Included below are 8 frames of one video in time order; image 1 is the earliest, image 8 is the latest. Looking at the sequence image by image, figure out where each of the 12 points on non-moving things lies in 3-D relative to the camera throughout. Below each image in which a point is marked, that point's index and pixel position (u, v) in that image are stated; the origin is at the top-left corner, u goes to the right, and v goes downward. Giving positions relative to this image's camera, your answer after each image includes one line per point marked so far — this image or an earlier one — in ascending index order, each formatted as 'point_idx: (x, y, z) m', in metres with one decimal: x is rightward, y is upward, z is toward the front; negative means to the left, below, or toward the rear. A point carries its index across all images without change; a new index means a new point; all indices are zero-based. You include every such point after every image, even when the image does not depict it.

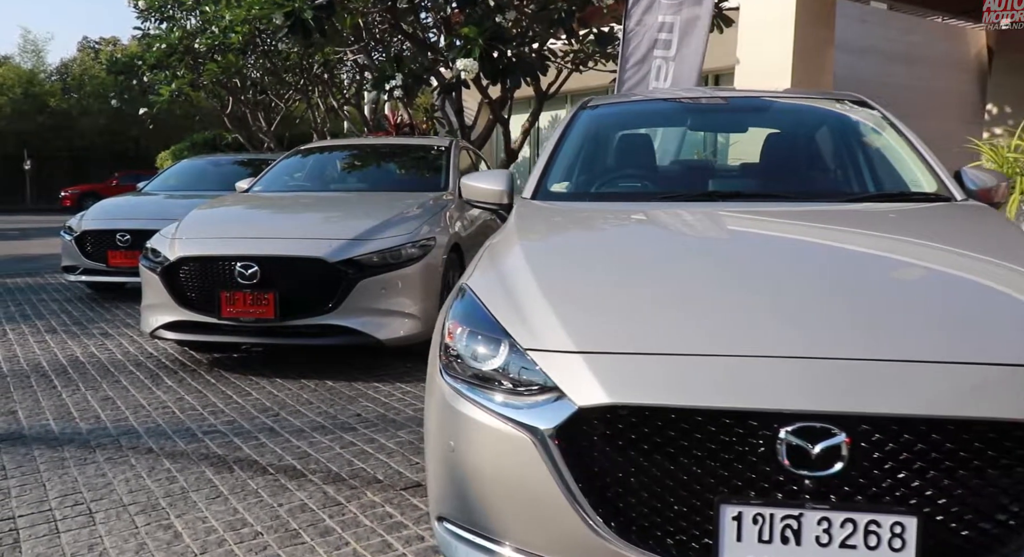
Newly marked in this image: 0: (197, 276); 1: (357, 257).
0: (-1.8, 0.0, +4.9) m
1: (-0.9, +0.1, +4.8) m
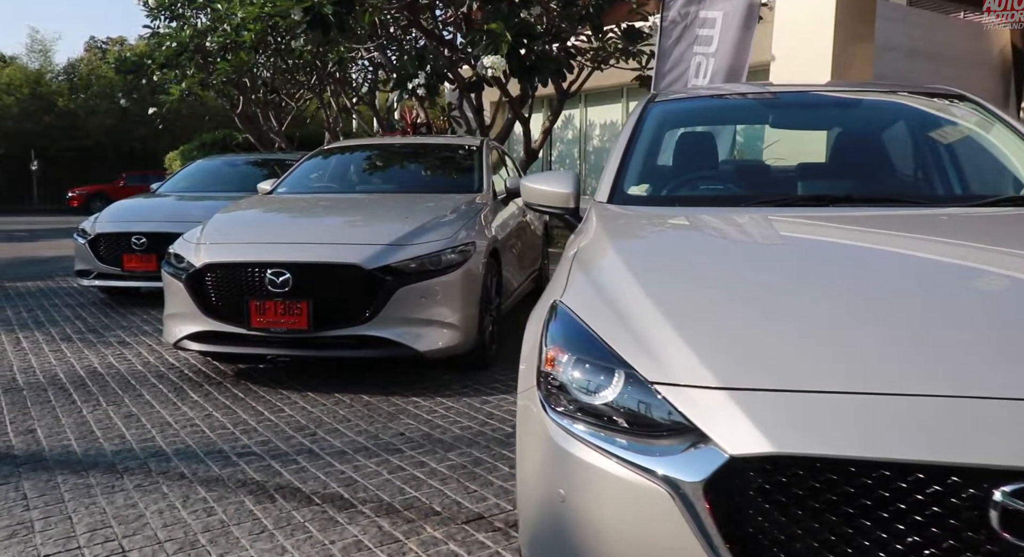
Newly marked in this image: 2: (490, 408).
0: (-1.6, 0.0, +4.6) m
1: (-0.6, +0.1, +4.5) m
2: (-0.1, -0.7, +4.4) m
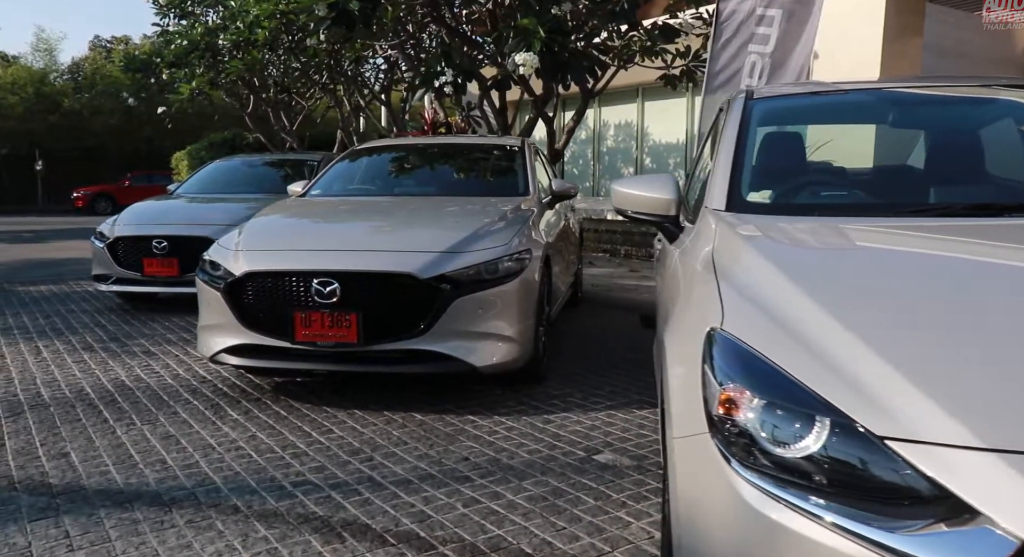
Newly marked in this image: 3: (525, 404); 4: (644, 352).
0: (-1.3, -0.1, +4.3) m
1: (-0.3, 0.0, +4.2) m
2: (+0.2, -0.7, +4.1) m
3: (+0.1, -0.7, +4.5) m
4: (+0.9, -0.5, +5.9) m
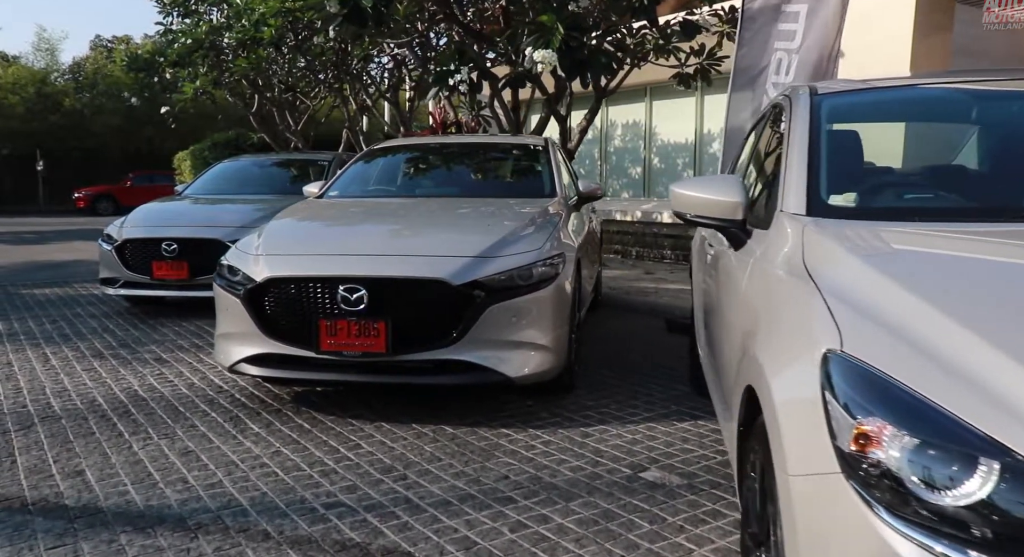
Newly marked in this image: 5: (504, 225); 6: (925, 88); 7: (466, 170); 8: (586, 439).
0: (-1.1, -0.1, +4.1) m
1: (-0.1, 0.0, +4.0) m
2: (+0.4, -0.8, +3.9) m
3: (+0.2, -0.7, +4.3) m
4: (+1.1, -0.5, +5.7) m
5: (-0.1, +0.3, +4.6) m
6: (+1.5, +0.7, +2.9) m
7: (-0.4, +0.9, +6.9) m
8: (+0.3, -0.8, +3.9) m
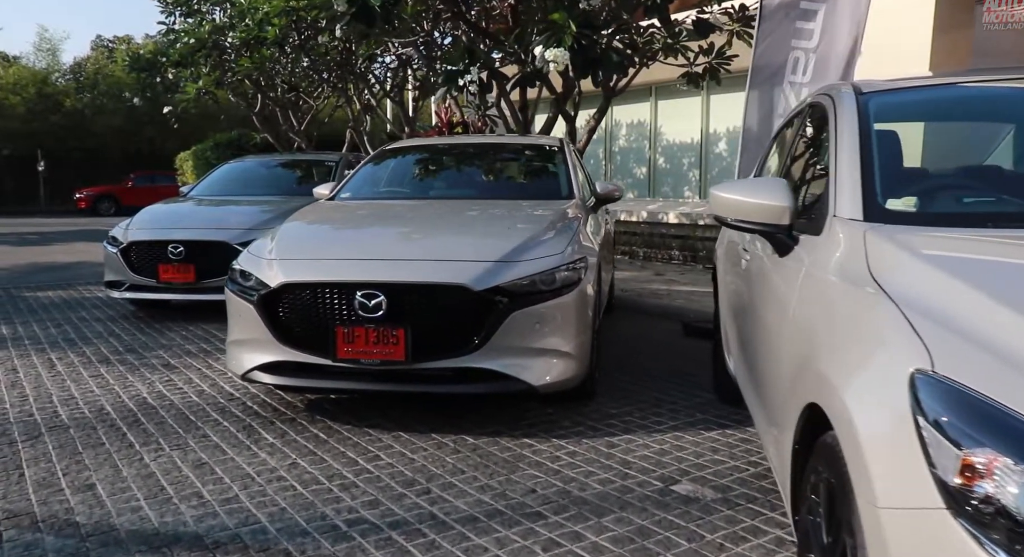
0: (-1.0, -0.1, +4.0) m
1: (0.0, 0.0, +3.9) m
2: (+0.5, -0.8, +3.7) m
3: (+0.4, -0.7, +4.2) m
4: (+1.2, -0.6, +5.6) m
5: (0.0, +0.3, +4.5) m
6: (+1.6, +0.7, +2.8) m
7: (-0.3, +0.9, +6.8) m
8: (+0.5, -0.8, +3.8) m
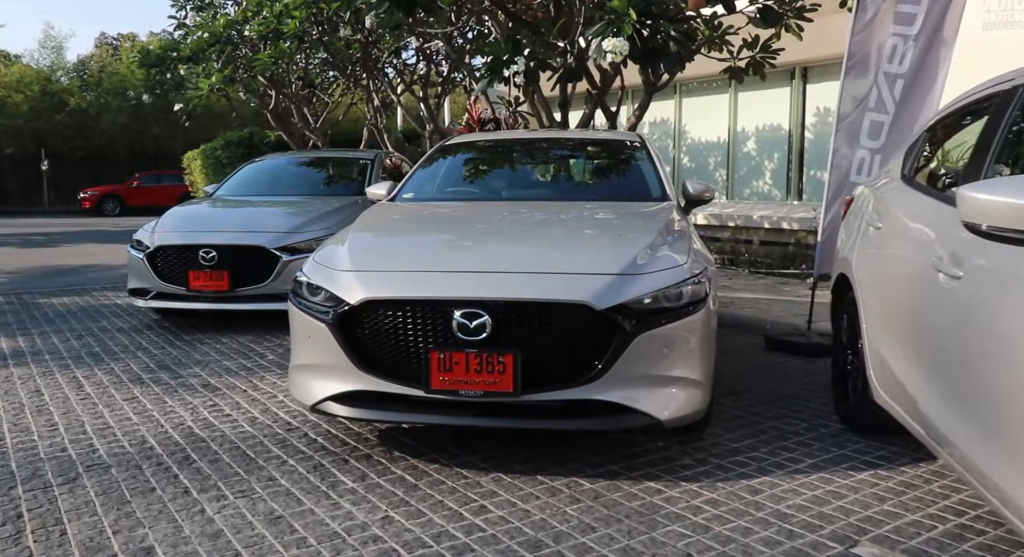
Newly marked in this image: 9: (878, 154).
0: (-0.5, -0.2, +3.4) m
1: (+0.5, -0.1, +3.3) m
2: (+1.0, -0.9, +3.1) m
3: (+0.8, -0.8, +3.6) m
4: (+1.7, -0.6, +5.0) m
5: (+0.5, +0.2, +3.9) m
6: (+2.1, +0.6, +2.2) m
7: (+0.2, +0.8, +6.2) m
8: (+0.9, -0.8, +3.2) m
9: (+2.5, +0.9, +5.7) m
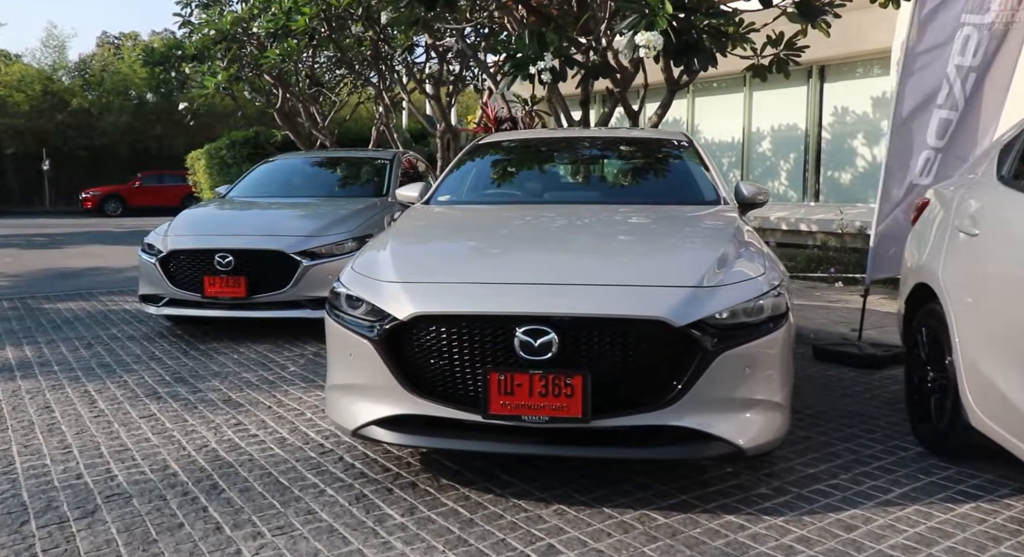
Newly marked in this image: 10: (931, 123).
0: (-0.3, -0.2, +3.1) m
1: (+0.7, -0.1, +3.0) m
2: (+1.2, -0.9, +2.8) m
3: (+1.1, -0.8, +3.3) m
4: (+2.0, -0.7, +4.7) m
5: (+0.8, +0.2, +3.6) m
6: (+2.3, +0.5, +1.9) m
7: (+0.5, +0.8, +5.9) m
8: (+1.2, -0.9, +2.9) m
9: (+2.8, +0.8, +5.4) m
10: (+2.7, +1.0, +5.4) m
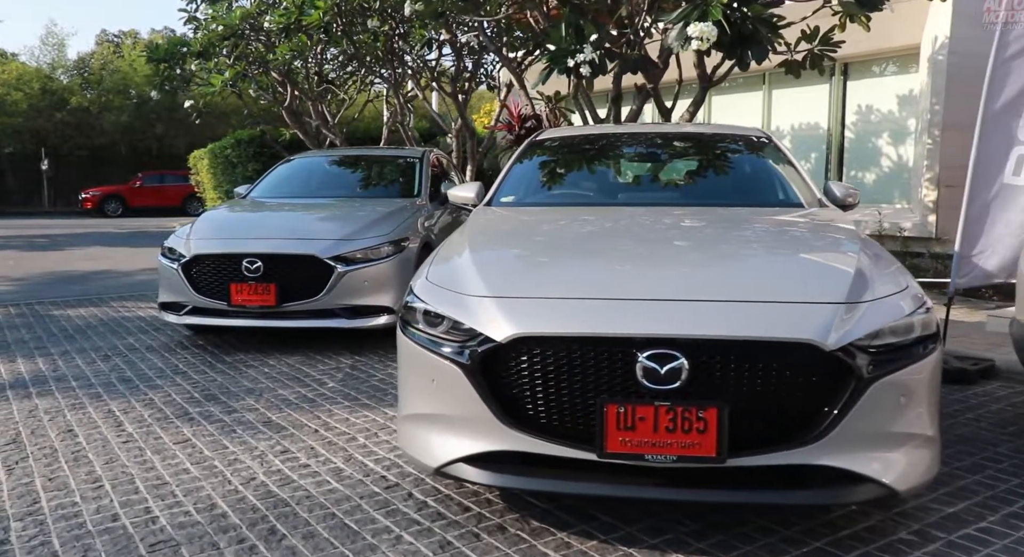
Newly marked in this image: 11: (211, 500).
0: (+0.1, -0.3, +2.6) m
1: (+1.1, -0.2, +2.5) m
2: (+1.6, -0.9, +2.4) m
3: (+1.4, -0.9, +2.9) m
4: (+2.3, -0.7, +4.3) m
5: (+1.1, +0.1, +3.1) m
6: (+2.7, +0.5, +1.5) m
7: (+0.8, +0.7, +5.5) m
8: (+1.6, -0.9, +2.5) m
9: (+3.1, +0.8, +5.0) m
10: (+3.0, +0.9, +5.0) m
11: (-1.2, -0.9, +3.2) m
